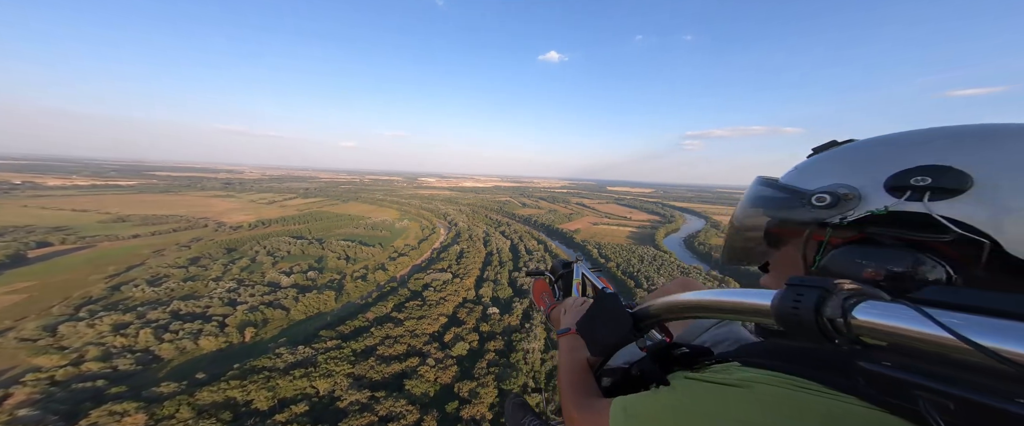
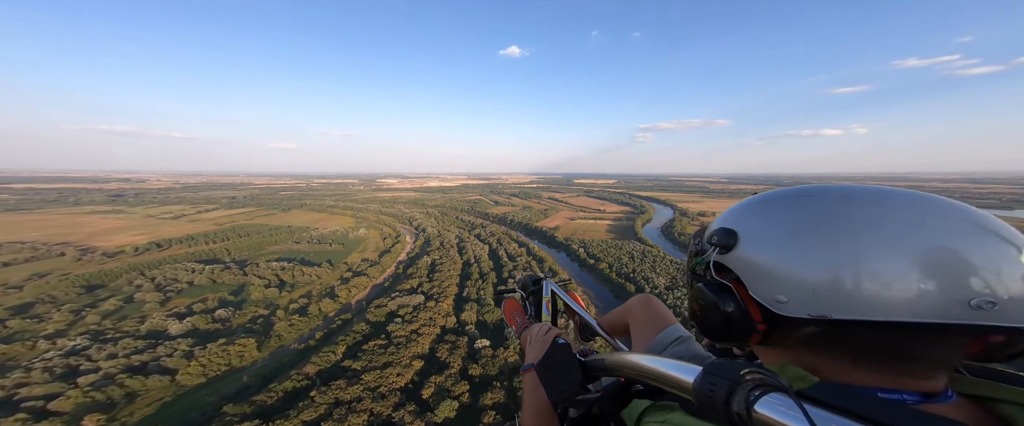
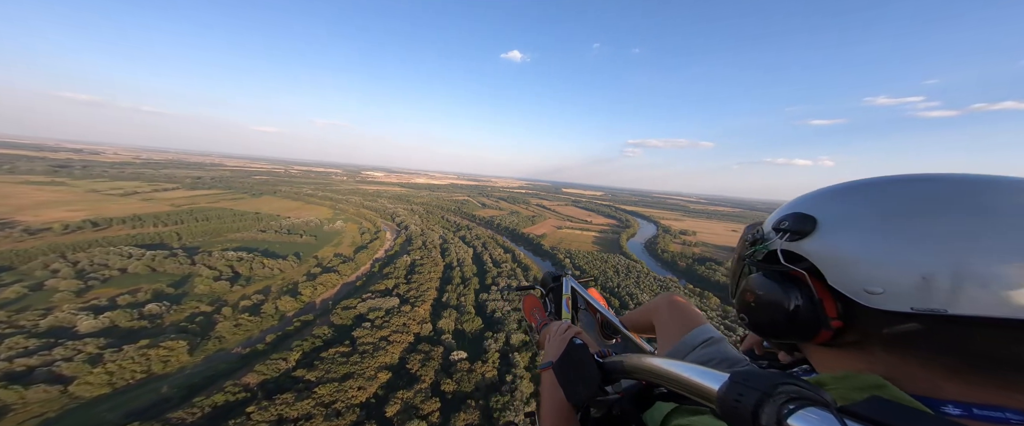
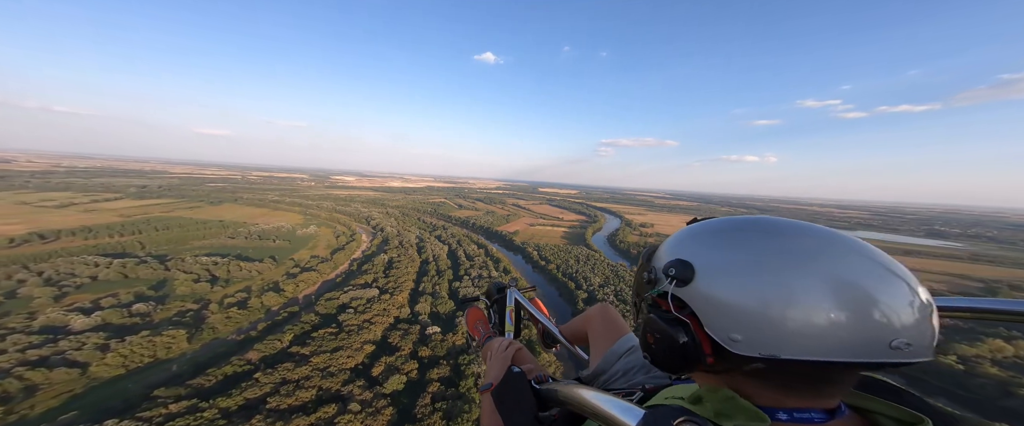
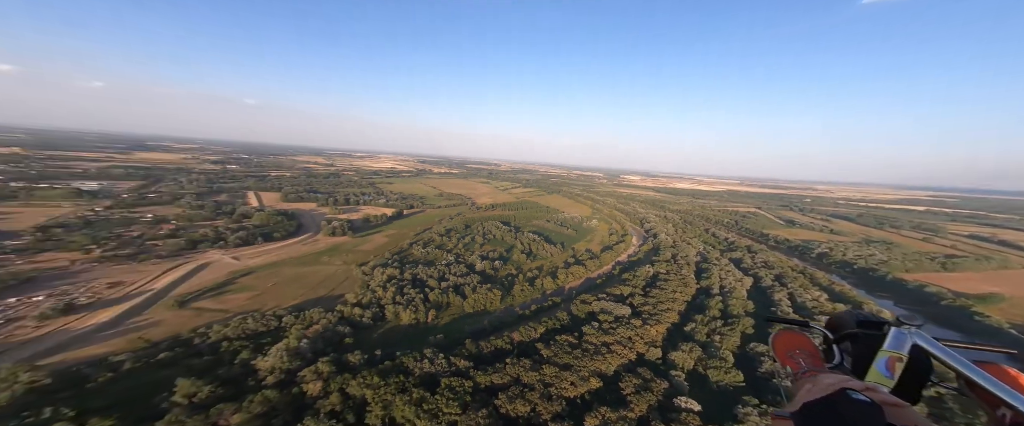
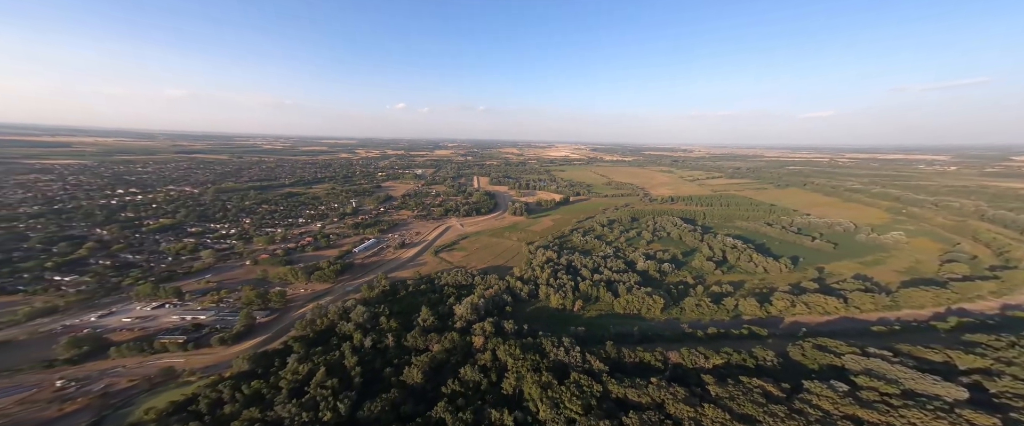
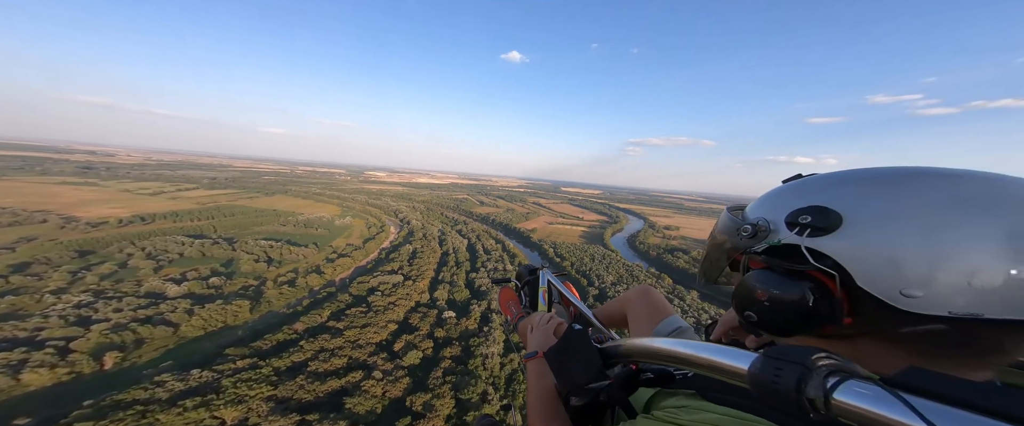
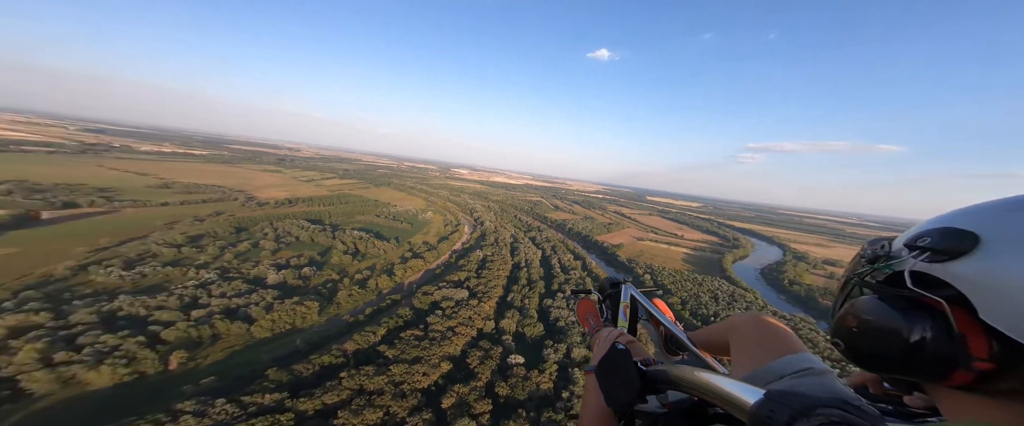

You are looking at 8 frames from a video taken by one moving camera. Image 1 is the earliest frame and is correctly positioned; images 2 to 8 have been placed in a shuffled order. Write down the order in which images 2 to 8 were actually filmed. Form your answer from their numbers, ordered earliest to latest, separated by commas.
7, 4, 2, 3, 8, 5, 6
